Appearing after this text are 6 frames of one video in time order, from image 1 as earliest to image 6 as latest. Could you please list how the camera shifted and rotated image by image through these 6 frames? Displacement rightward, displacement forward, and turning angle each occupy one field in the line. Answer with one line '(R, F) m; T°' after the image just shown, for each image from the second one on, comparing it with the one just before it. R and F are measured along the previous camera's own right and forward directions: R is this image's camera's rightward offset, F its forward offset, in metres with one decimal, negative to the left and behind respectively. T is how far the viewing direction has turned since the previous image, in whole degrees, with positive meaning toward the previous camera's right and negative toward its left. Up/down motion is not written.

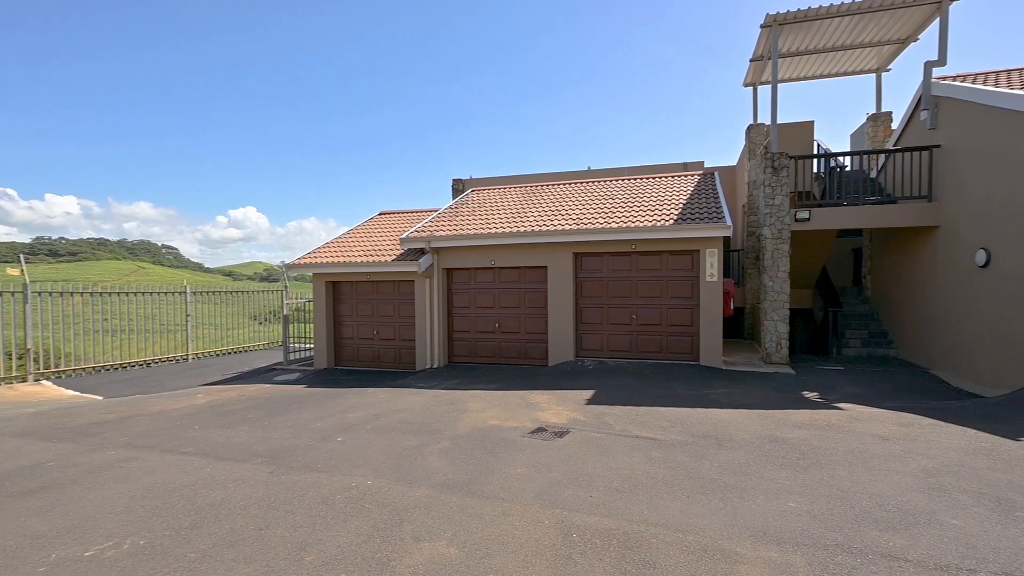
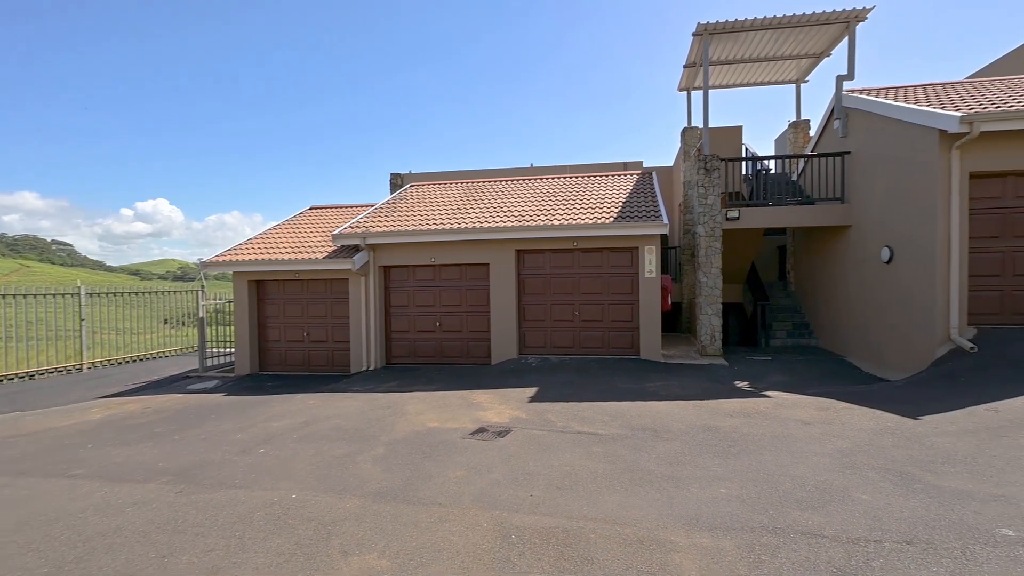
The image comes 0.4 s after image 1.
(+0.2, +0.1) m; +6°
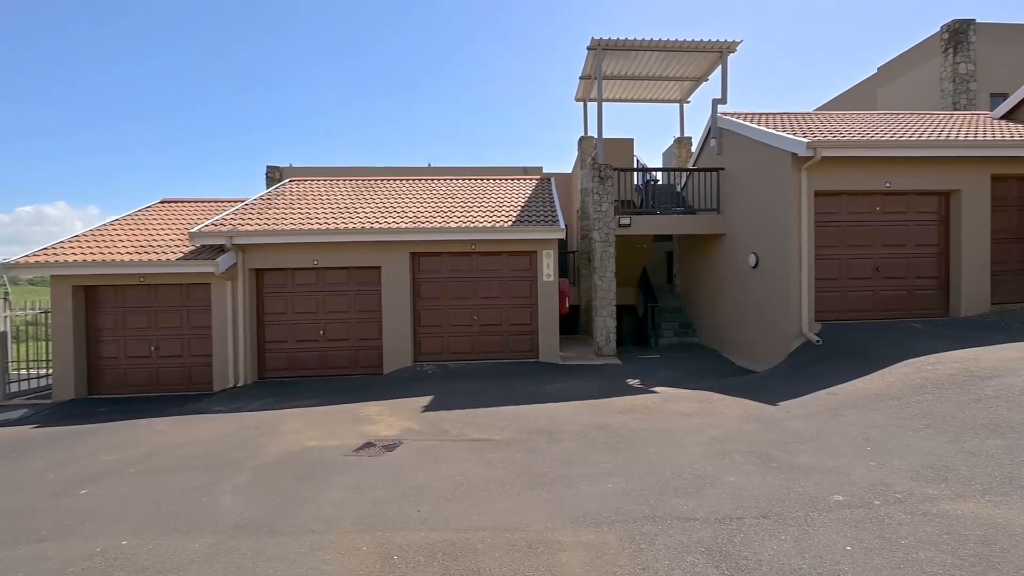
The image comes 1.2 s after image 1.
(+0.4, +0.1) m; +11°
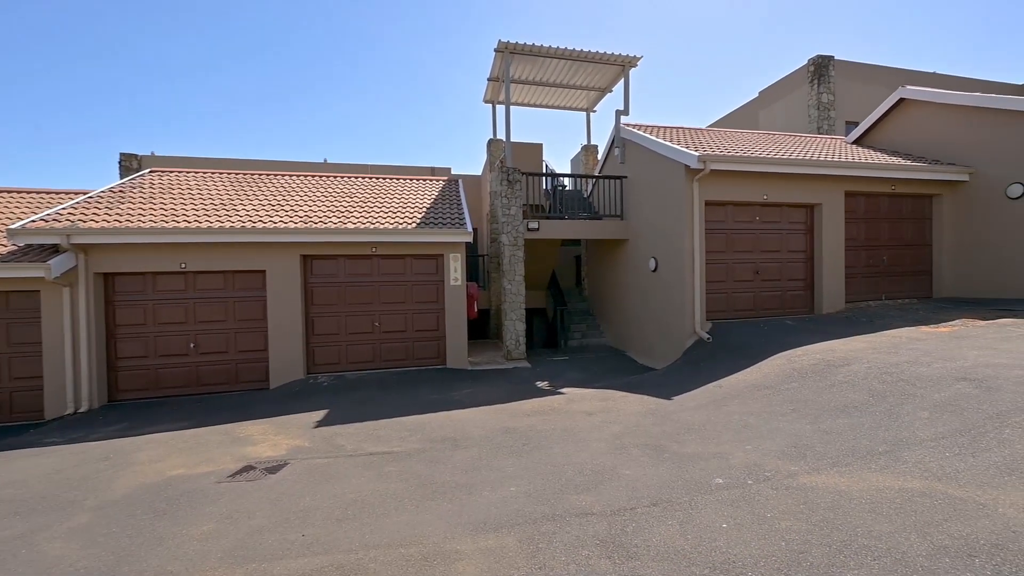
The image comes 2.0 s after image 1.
(+0.4, 0.0) m; +9°
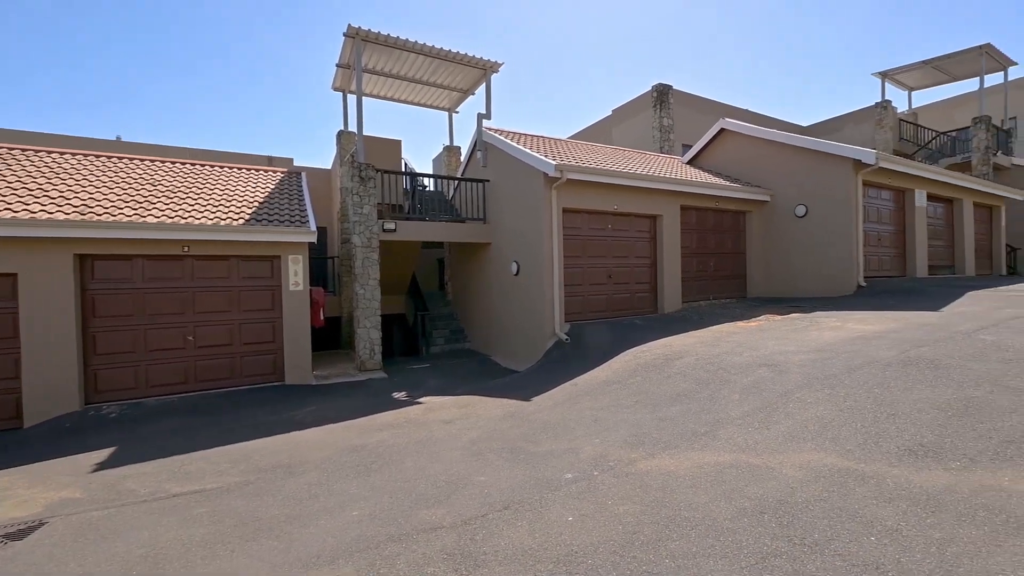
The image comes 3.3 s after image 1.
(+0.6, +0.1) m; +15°
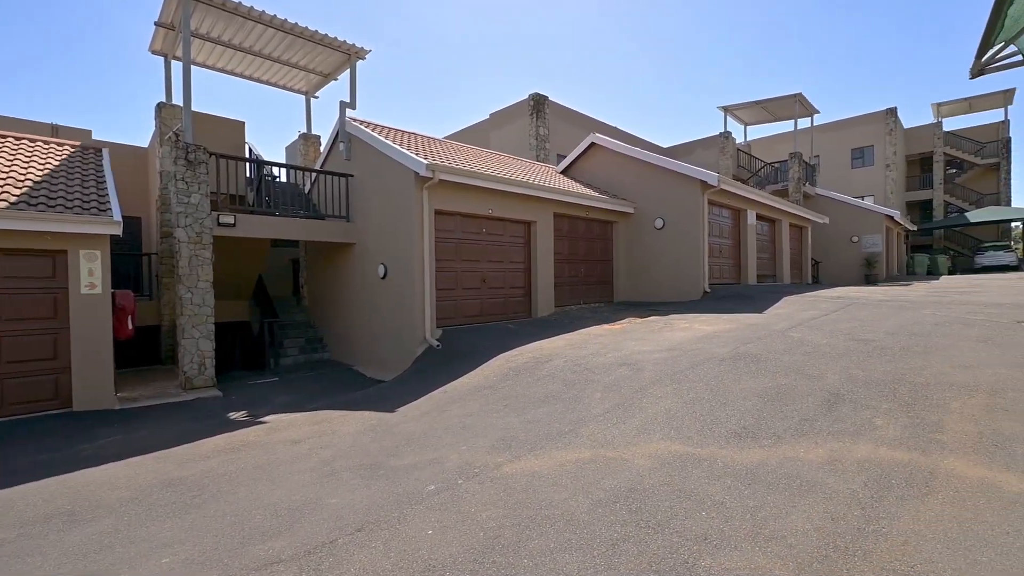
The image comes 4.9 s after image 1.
(+0.6, +0.1) m; +14°
